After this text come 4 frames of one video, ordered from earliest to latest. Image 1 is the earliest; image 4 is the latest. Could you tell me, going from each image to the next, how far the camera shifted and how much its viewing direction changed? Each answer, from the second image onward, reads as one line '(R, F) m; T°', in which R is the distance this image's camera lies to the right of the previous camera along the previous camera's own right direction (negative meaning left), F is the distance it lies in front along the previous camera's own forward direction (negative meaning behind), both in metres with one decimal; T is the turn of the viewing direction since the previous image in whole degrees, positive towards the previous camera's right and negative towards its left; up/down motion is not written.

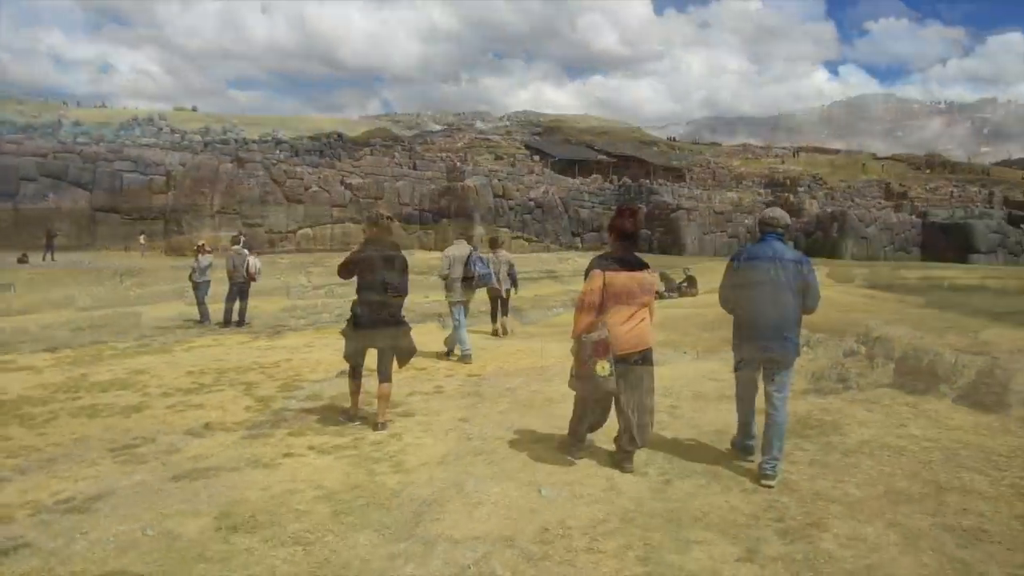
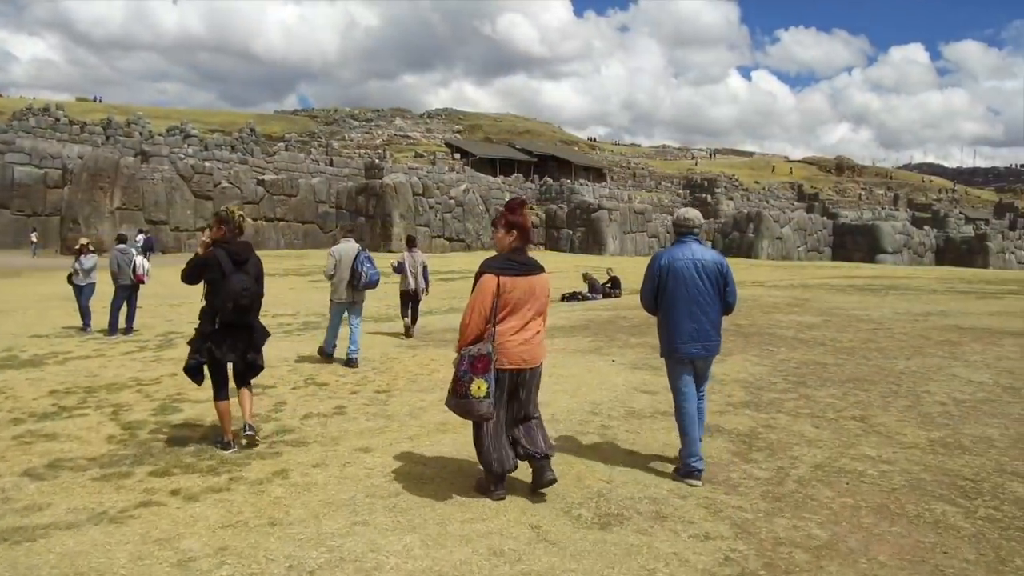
(+0.1, +0.8) m; +5°
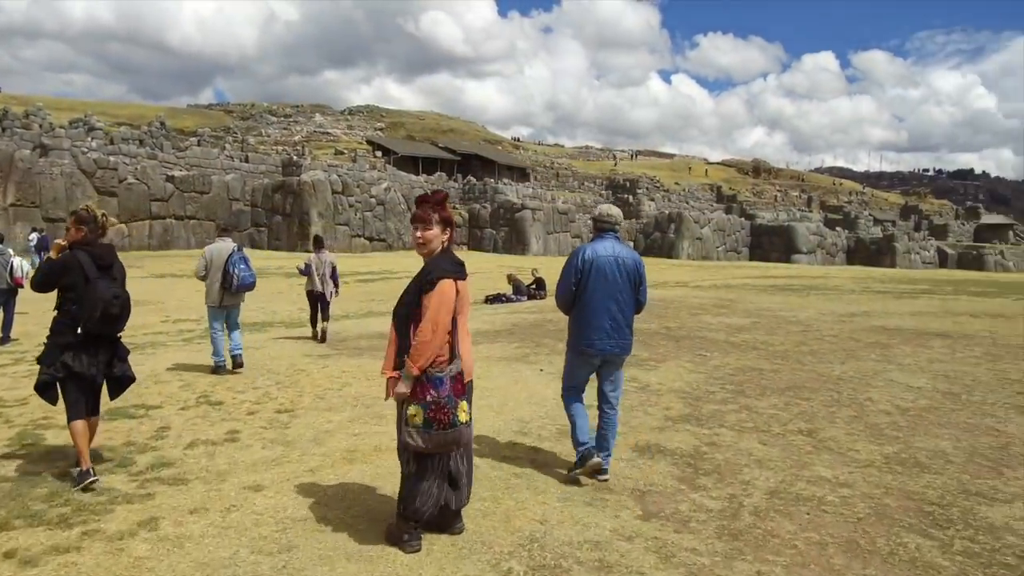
(0.0, +0.6) m; +5°
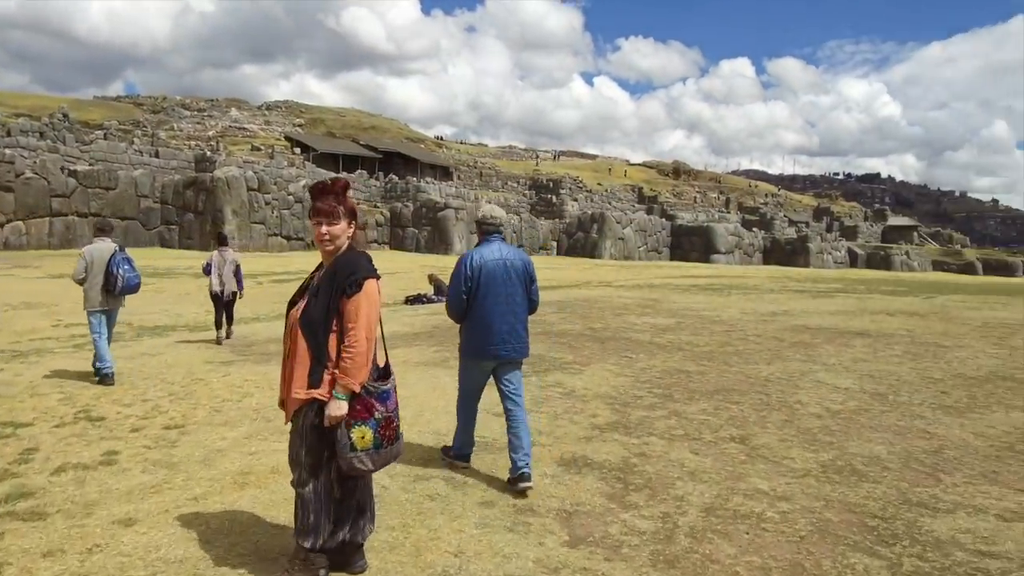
(+0.1, +0.4) m; +5°
